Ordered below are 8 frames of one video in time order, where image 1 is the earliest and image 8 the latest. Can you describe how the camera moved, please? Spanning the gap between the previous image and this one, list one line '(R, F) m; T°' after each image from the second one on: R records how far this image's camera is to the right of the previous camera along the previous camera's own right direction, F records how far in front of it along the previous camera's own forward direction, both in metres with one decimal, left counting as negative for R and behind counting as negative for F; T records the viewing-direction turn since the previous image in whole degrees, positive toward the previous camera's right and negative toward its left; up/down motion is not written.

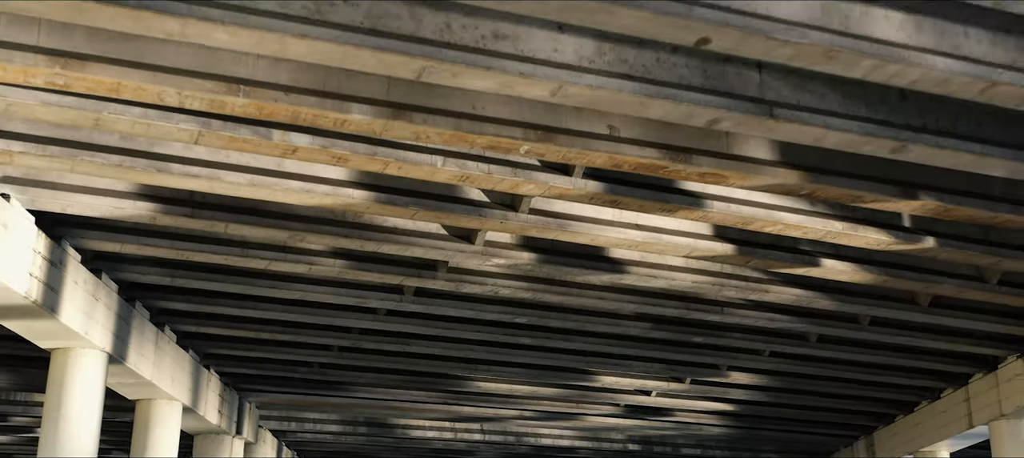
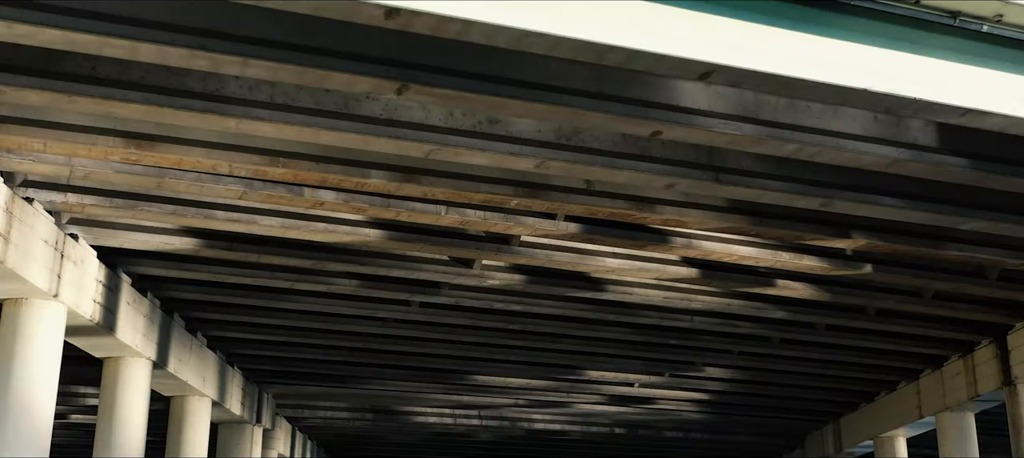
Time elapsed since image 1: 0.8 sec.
(+0.1, -2.1) m; 0°
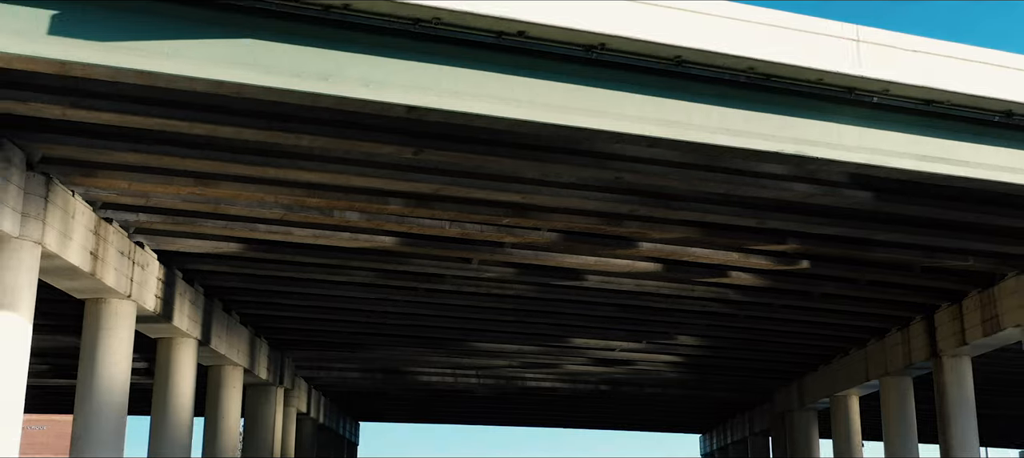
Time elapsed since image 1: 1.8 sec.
(+0.1, -2.8) m; 0°
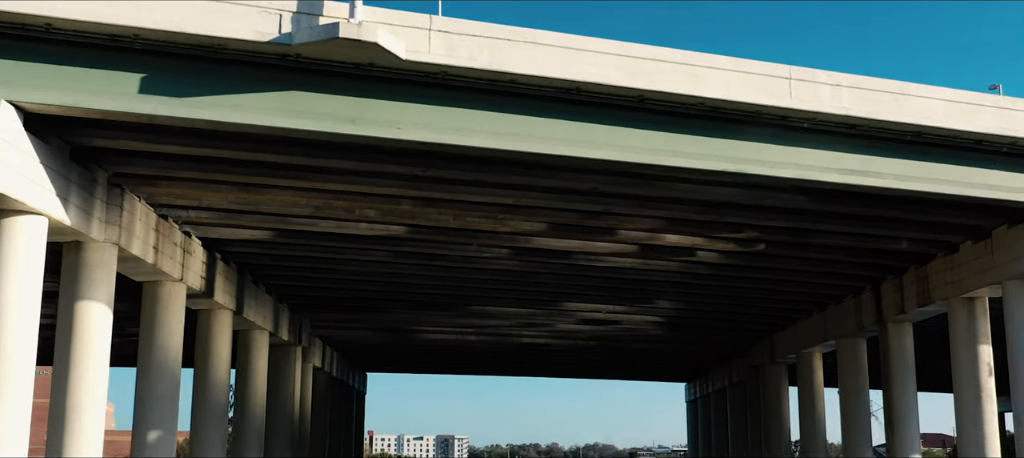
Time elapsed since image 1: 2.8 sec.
(+0.1, -2.8) m; 0°
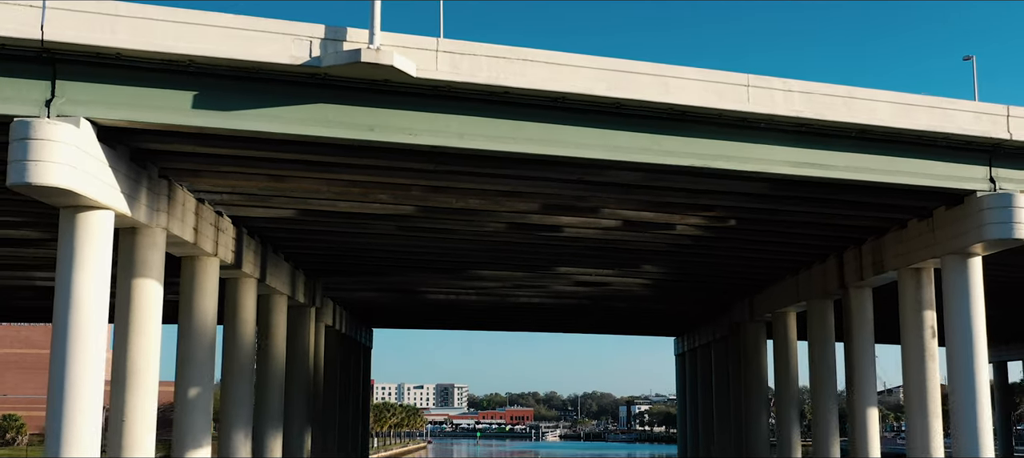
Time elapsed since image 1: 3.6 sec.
(+0.1, -2.4) m; 0°
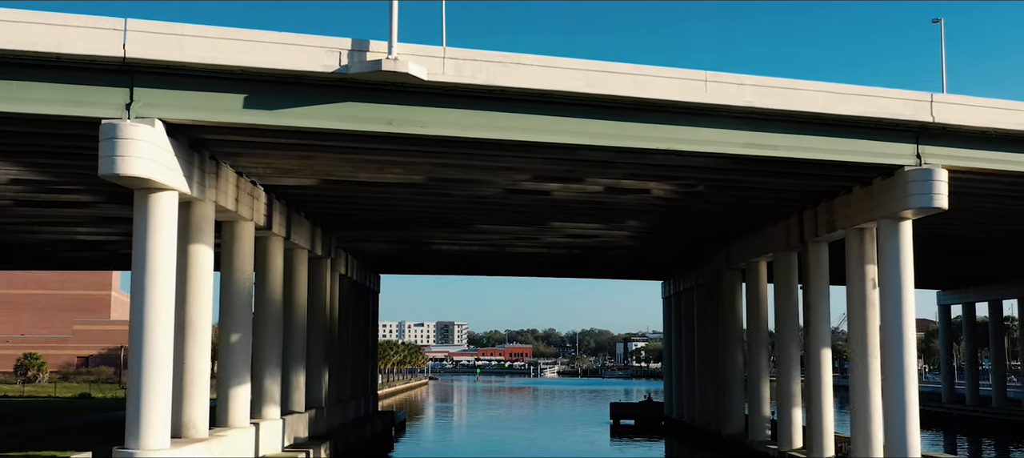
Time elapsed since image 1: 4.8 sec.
(+0.1, -3.4) m; 0°
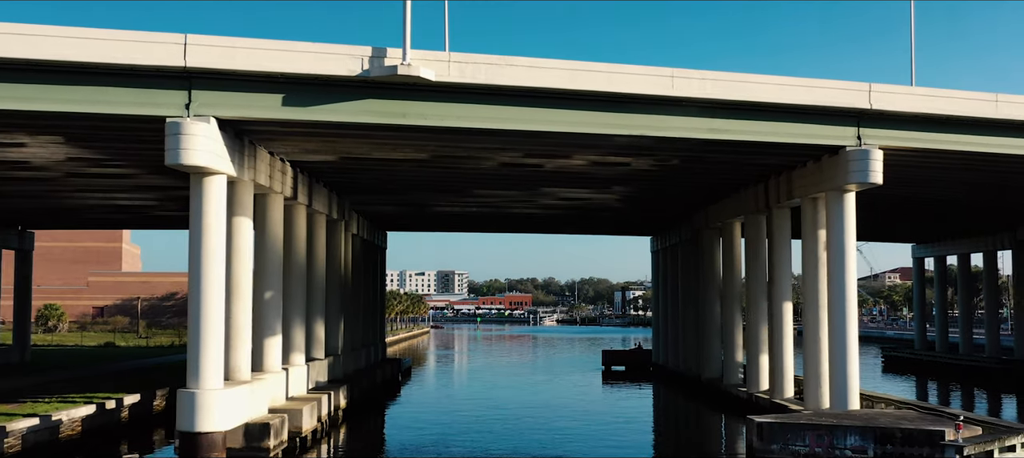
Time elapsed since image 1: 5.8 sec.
(+0.1, -3.7) m; 0°
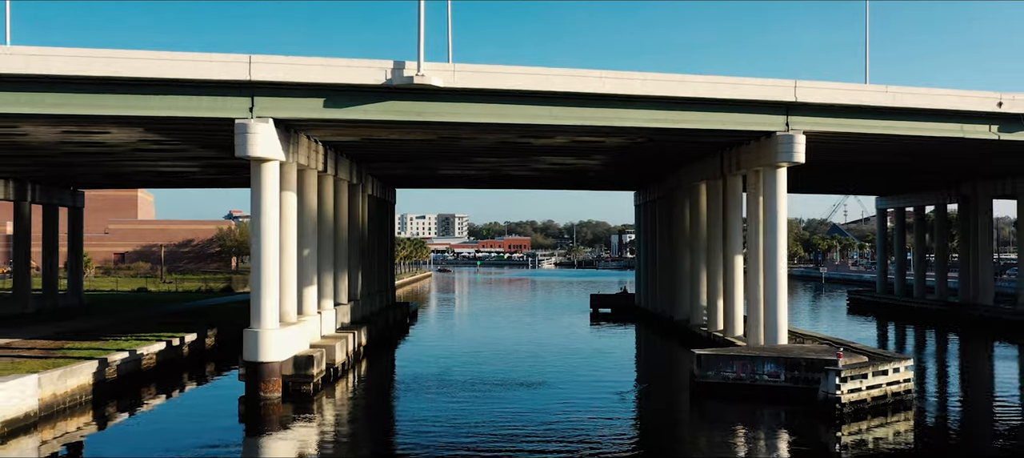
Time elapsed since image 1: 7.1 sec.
(+0.2, -6.3) m; 0°
